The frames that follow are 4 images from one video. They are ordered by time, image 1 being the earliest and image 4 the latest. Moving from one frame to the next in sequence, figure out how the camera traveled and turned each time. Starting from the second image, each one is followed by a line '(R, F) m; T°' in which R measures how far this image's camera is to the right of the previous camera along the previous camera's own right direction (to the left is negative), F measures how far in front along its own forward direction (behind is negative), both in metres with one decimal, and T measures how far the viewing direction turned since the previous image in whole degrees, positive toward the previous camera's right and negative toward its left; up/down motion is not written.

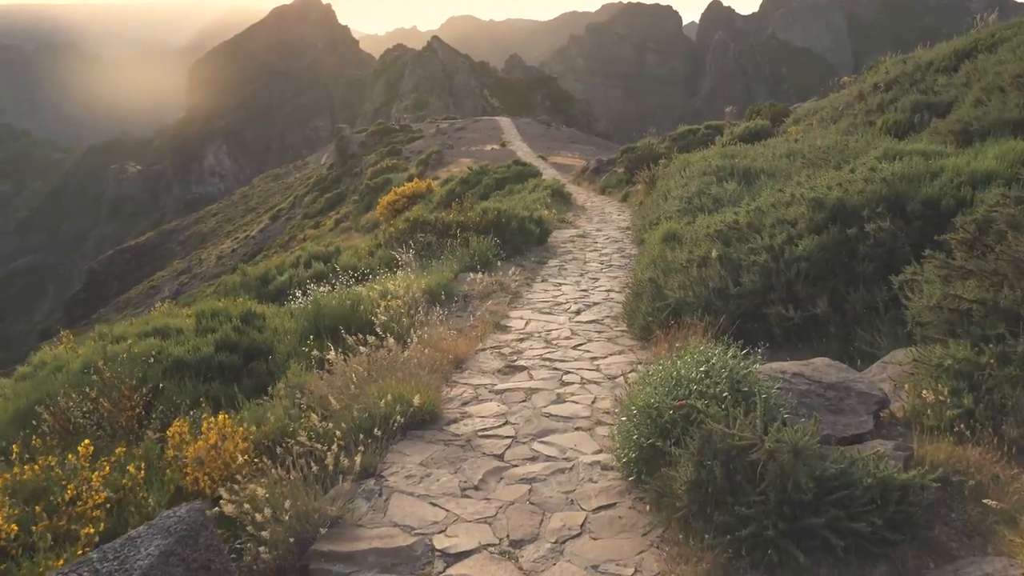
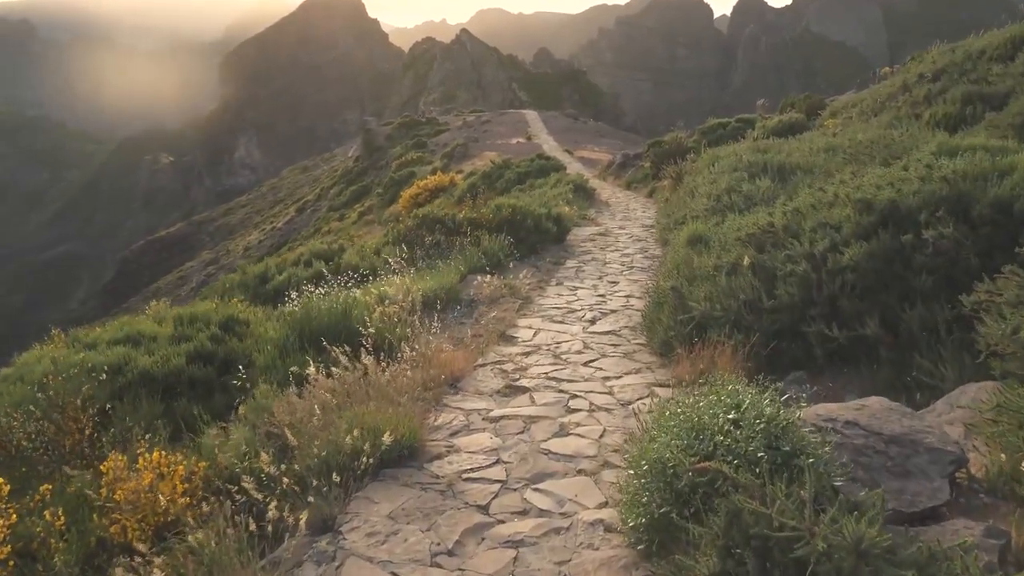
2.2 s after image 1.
(+0.2, +0.7) m; -2°
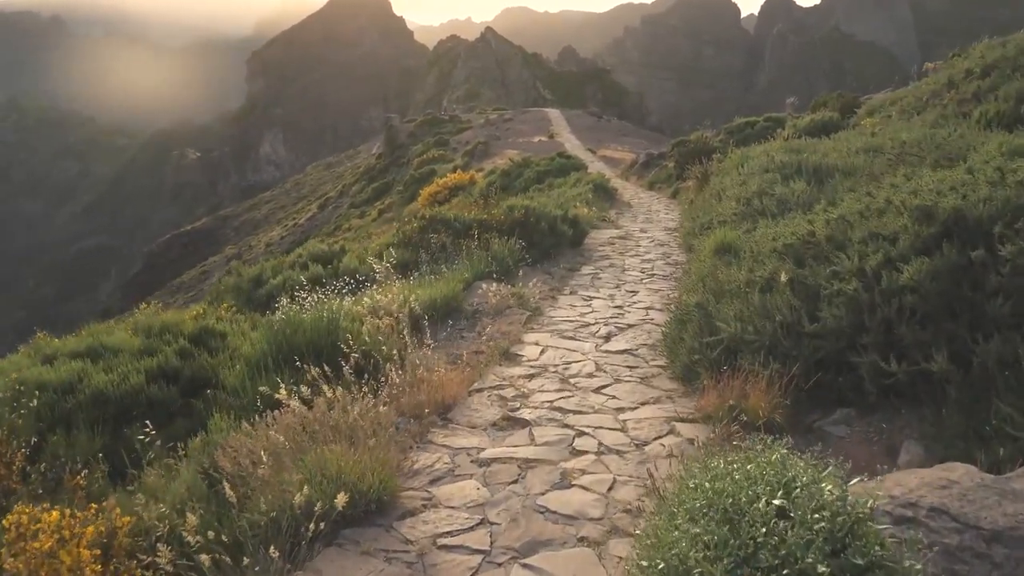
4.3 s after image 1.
(+0.2, +0.8) m; -2°
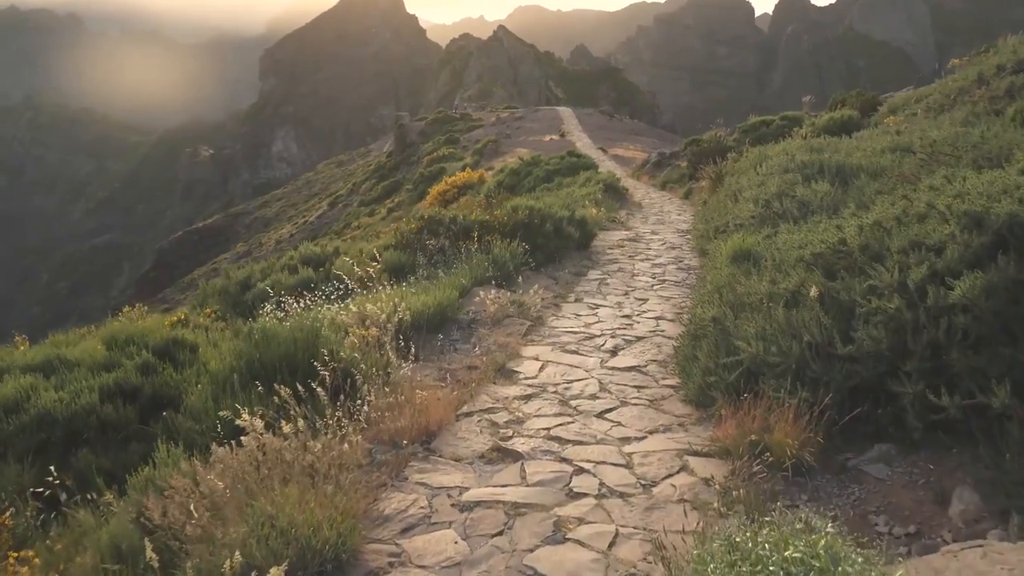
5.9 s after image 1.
(+0.1, +0.6) m; -1°
